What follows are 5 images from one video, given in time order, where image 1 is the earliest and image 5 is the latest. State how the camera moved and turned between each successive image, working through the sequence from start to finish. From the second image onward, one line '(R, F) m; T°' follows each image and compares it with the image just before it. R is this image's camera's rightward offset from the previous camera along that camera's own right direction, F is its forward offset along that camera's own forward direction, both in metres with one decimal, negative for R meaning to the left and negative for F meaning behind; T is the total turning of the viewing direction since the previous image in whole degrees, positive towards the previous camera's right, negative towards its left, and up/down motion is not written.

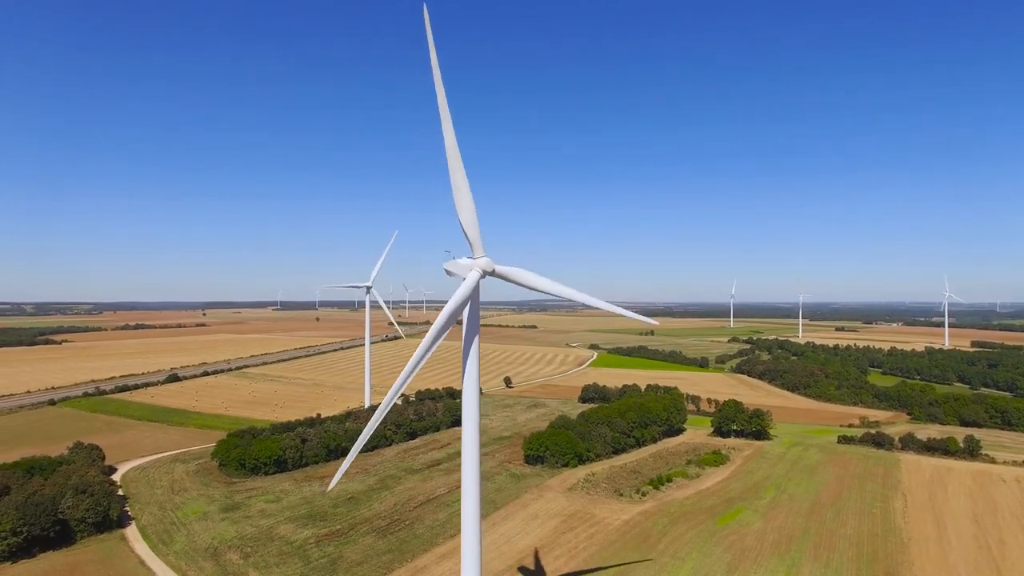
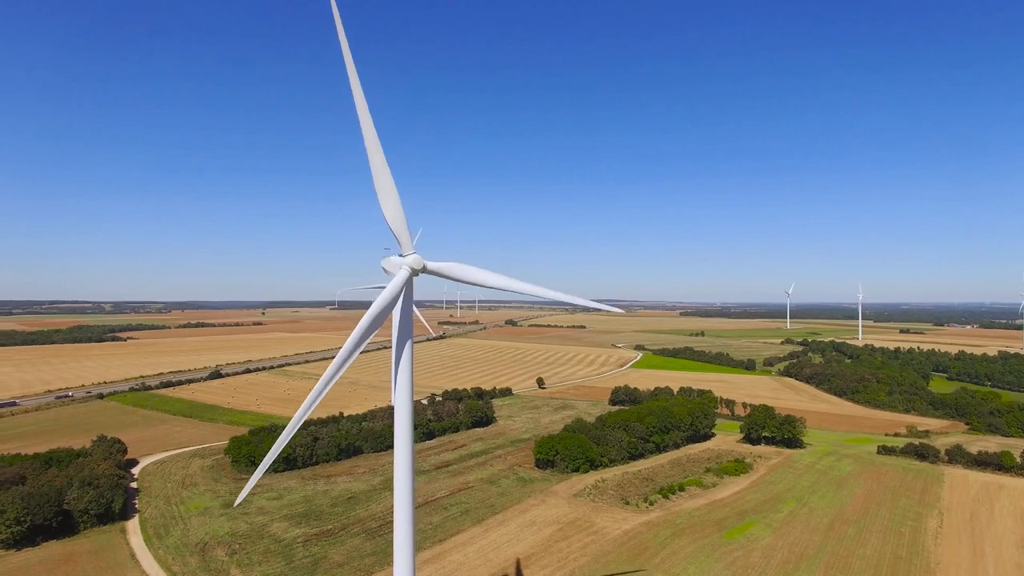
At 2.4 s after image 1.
(+2.1, +0.7) m; -5°
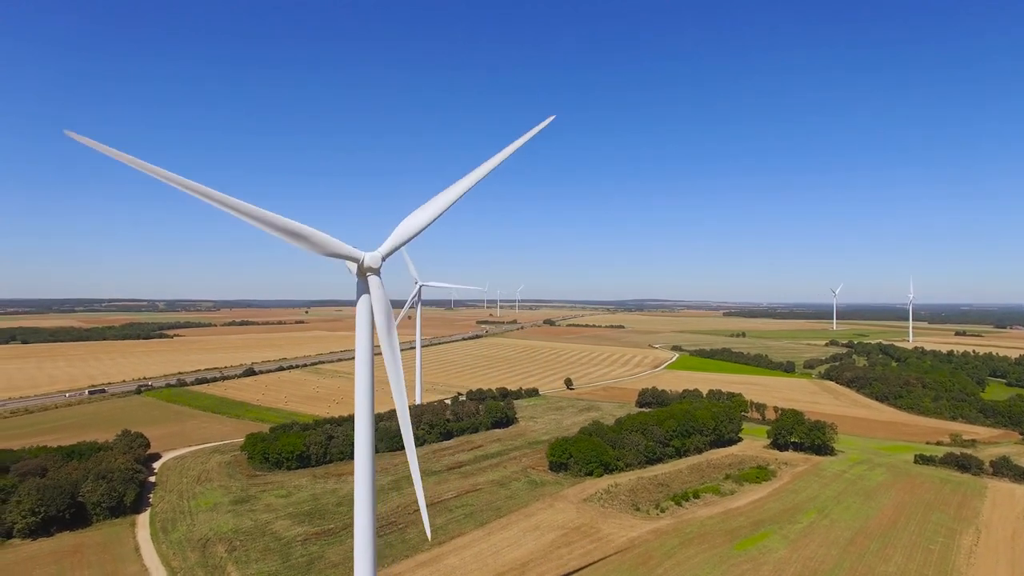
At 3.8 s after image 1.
(+1.4, +0.4) m; -4°
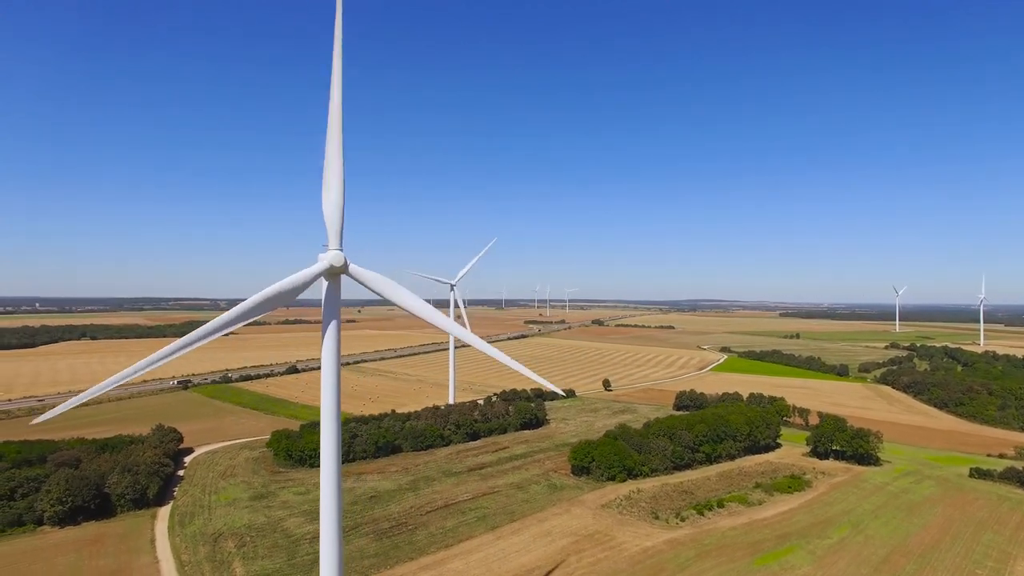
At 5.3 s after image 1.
(+1.4, +0.5) m; -5°
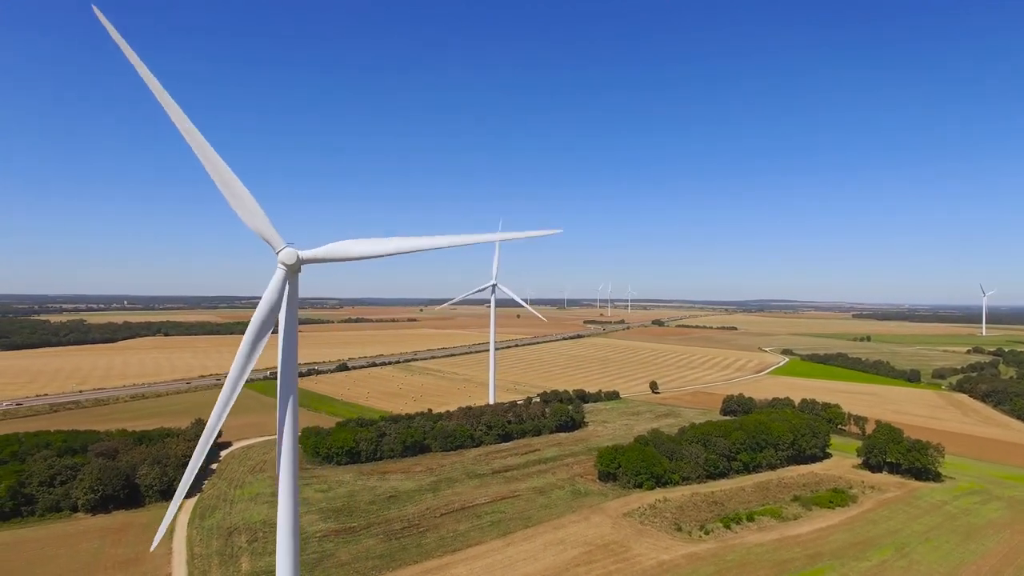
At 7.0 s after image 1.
(+1.7, +0.6) m; -6°
